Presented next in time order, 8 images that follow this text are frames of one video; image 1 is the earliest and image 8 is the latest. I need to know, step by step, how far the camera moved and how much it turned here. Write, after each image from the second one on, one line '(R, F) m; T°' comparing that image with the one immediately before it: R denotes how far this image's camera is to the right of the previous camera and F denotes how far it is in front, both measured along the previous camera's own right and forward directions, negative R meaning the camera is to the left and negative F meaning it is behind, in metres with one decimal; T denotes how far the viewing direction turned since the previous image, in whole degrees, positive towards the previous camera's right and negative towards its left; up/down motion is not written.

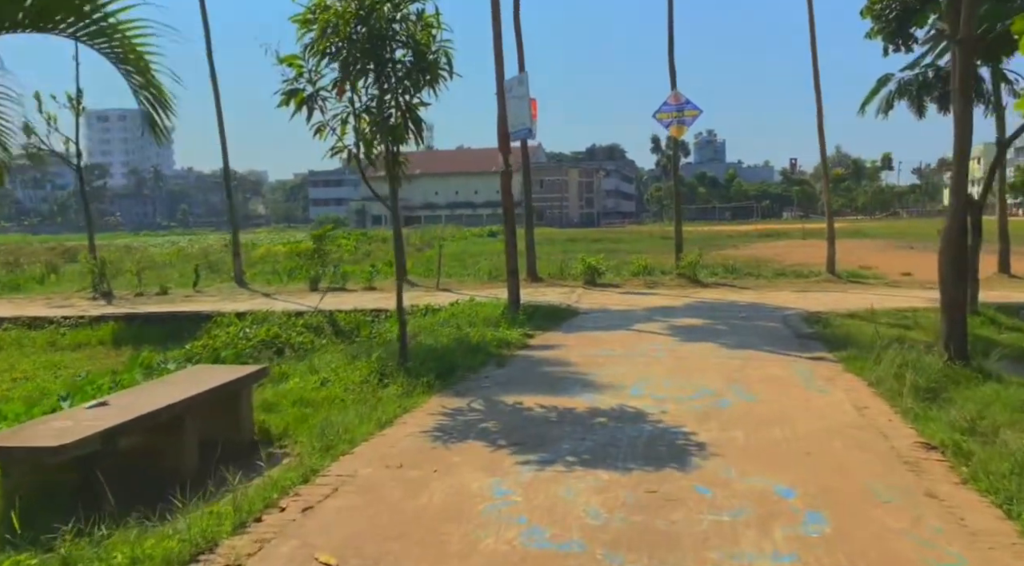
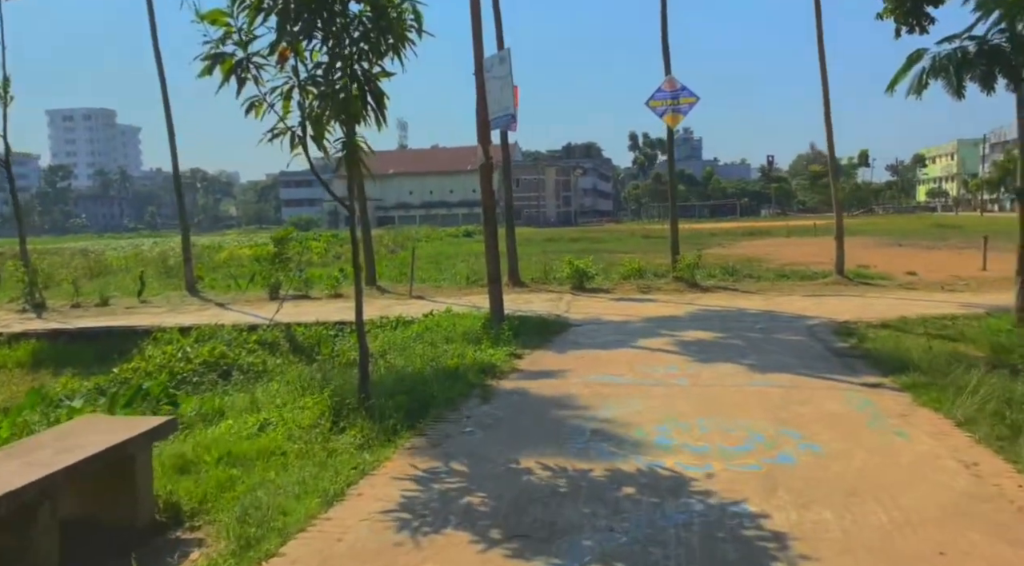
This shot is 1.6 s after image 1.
(-0.1, +1.8) m; +2°
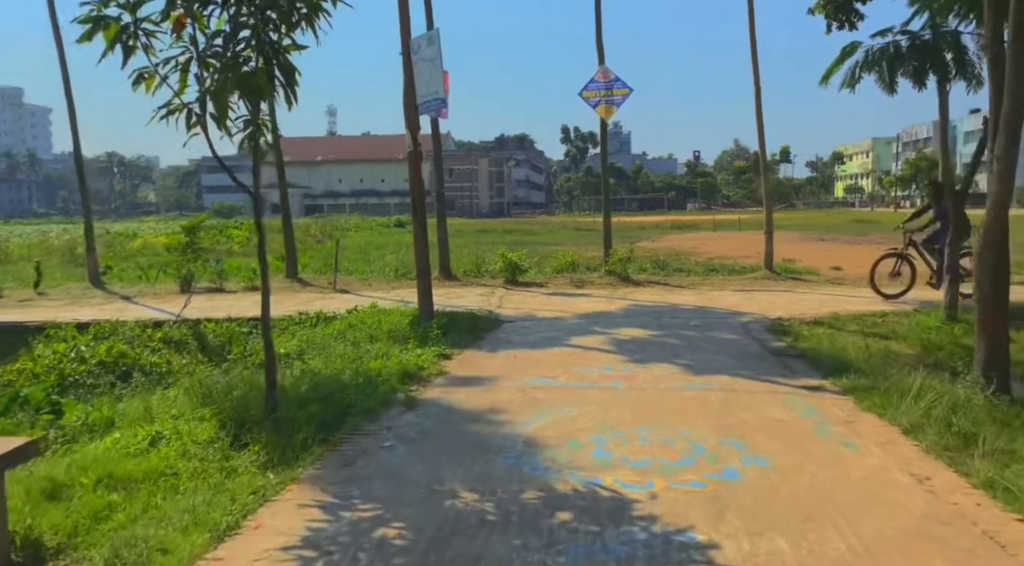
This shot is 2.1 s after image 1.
(0.0, +0.6) m; +5°
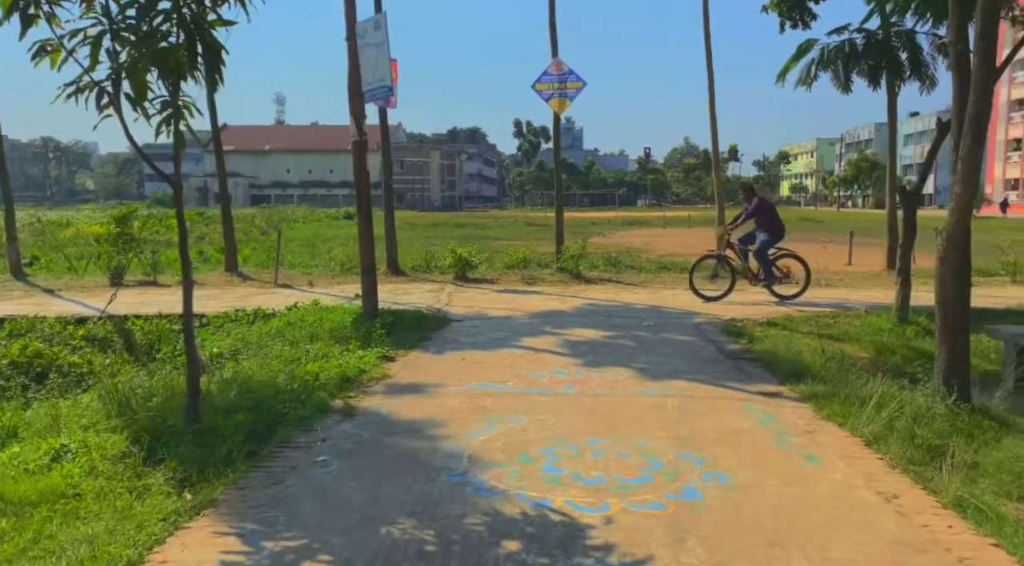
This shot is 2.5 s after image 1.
(0.0, +0.4) m; +3°
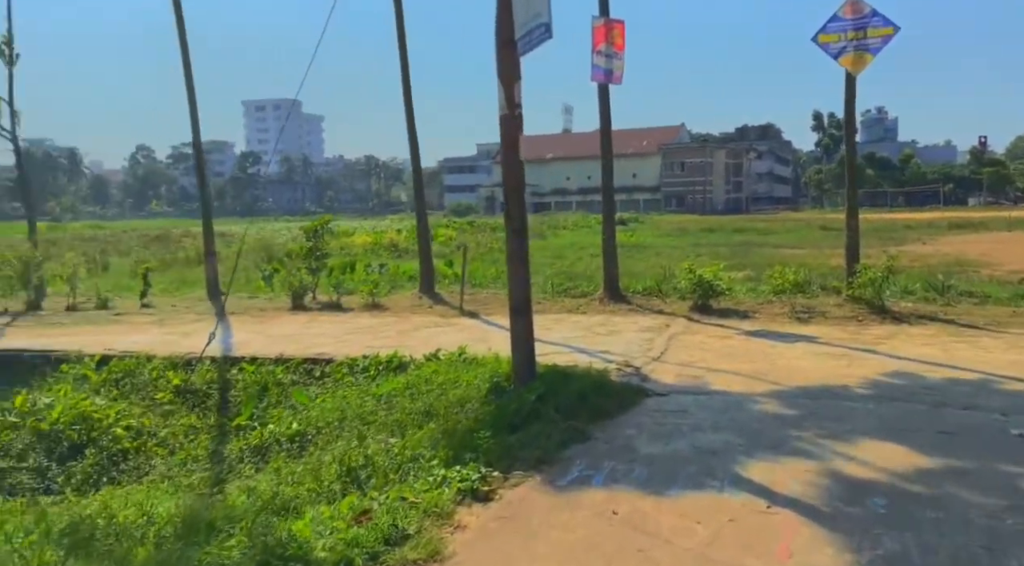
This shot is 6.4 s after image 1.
(+0.5, +4.5) m; -20°
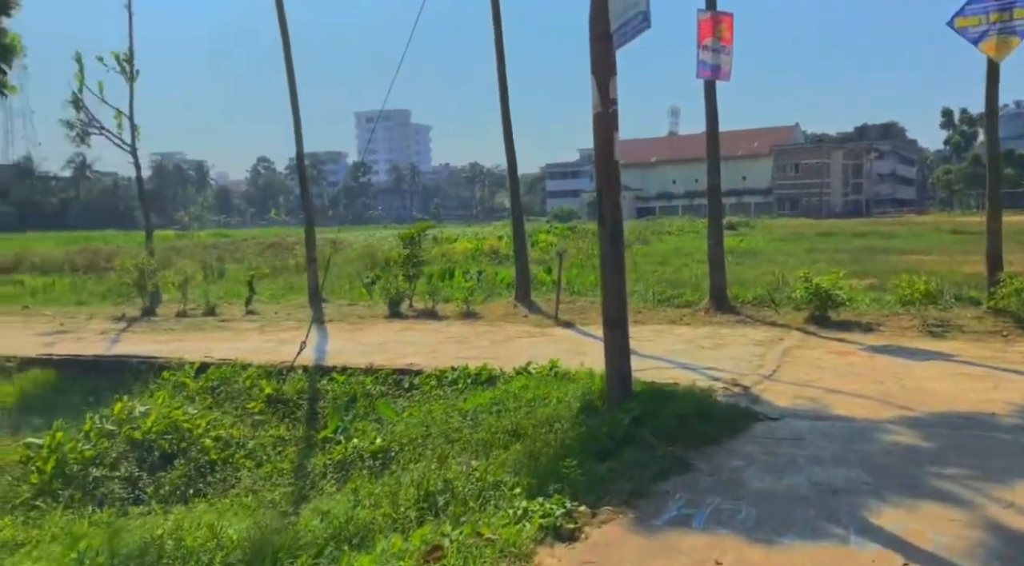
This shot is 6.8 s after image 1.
(+0.1, +0.5) m; -7°
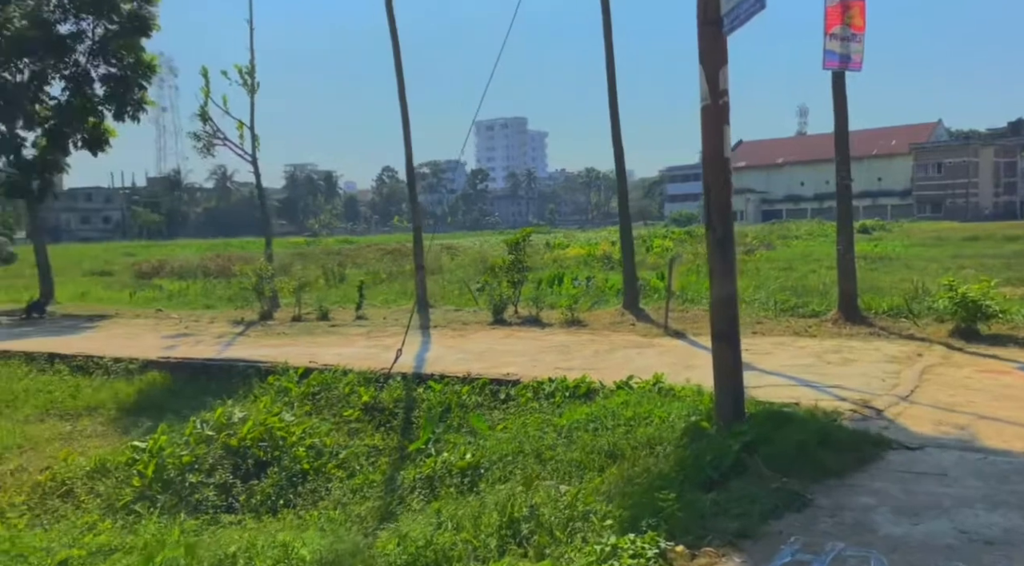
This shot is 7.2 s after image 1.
(+0.2, +0.5) m; -8°
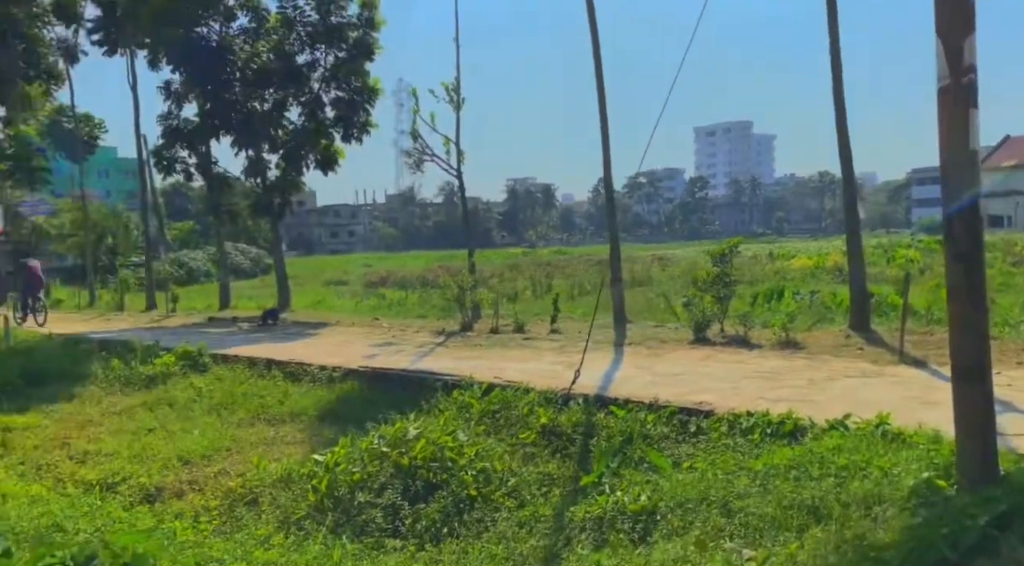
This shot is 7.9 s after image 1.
(+0.3, +0.8) m; -15°
